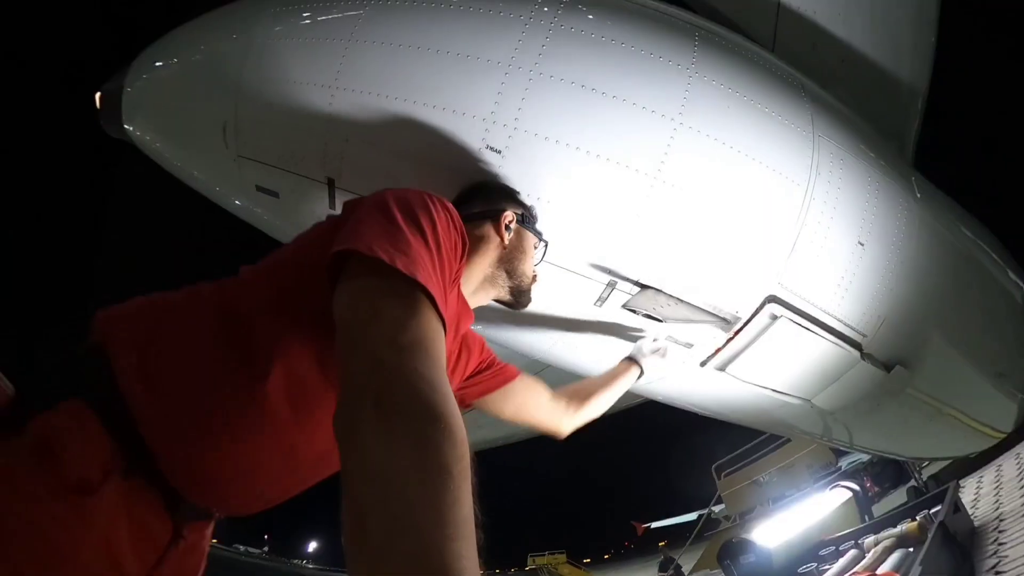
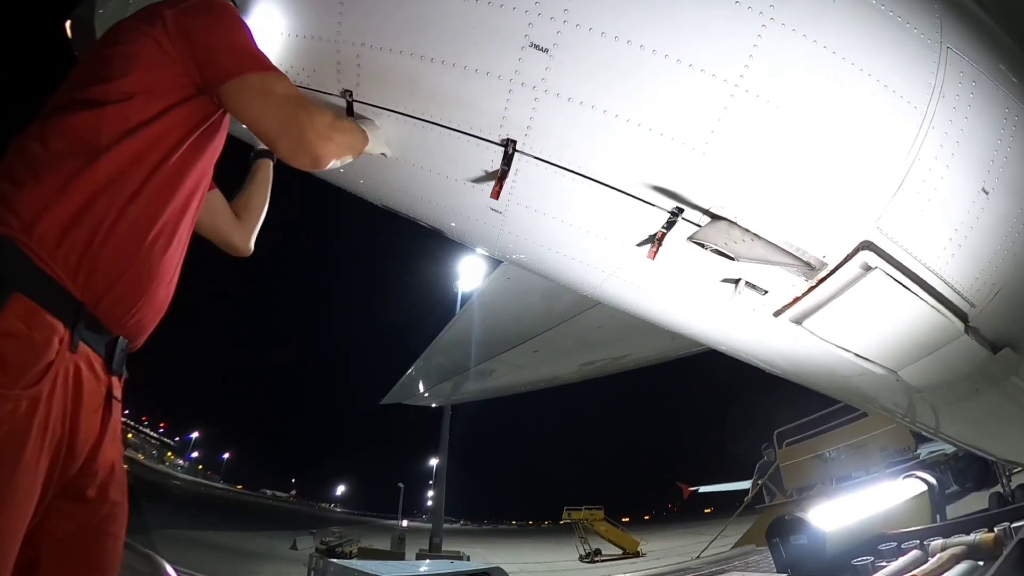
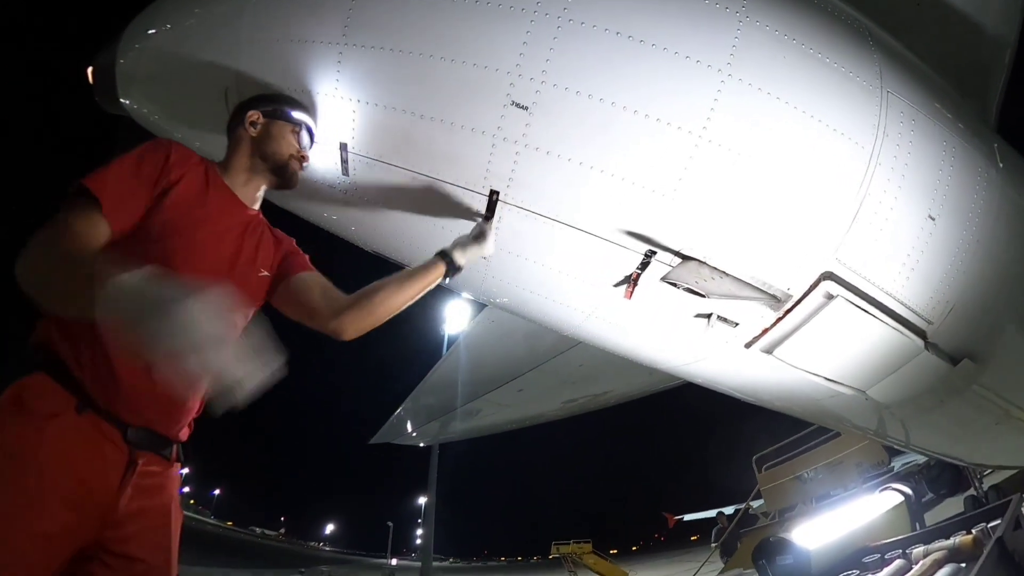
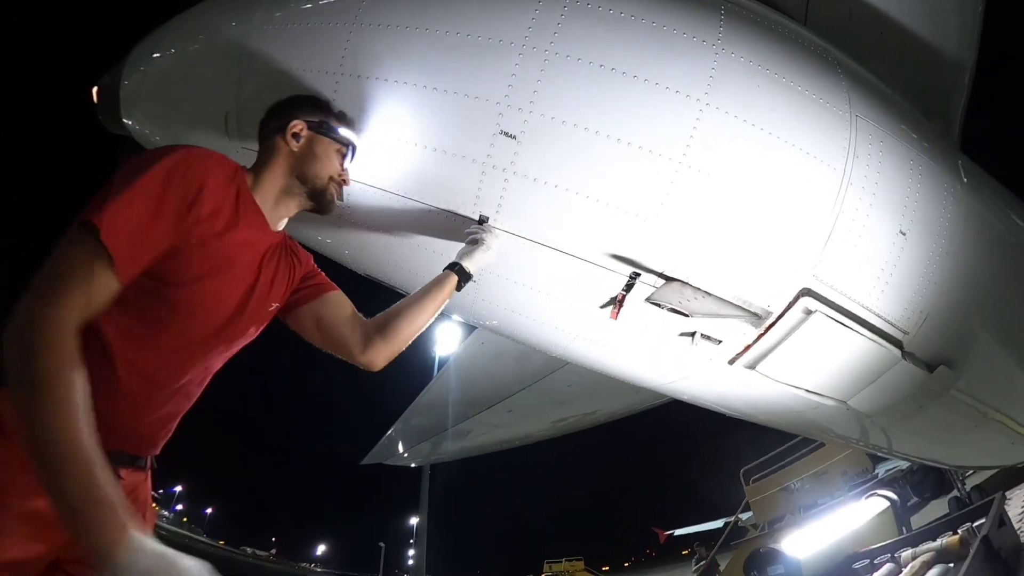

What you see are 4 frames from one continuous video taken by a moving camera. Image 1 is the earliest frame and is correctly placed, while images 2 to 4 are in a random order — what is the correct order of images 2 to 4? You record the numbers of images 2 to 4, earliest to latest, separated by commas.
4, 3, 2
